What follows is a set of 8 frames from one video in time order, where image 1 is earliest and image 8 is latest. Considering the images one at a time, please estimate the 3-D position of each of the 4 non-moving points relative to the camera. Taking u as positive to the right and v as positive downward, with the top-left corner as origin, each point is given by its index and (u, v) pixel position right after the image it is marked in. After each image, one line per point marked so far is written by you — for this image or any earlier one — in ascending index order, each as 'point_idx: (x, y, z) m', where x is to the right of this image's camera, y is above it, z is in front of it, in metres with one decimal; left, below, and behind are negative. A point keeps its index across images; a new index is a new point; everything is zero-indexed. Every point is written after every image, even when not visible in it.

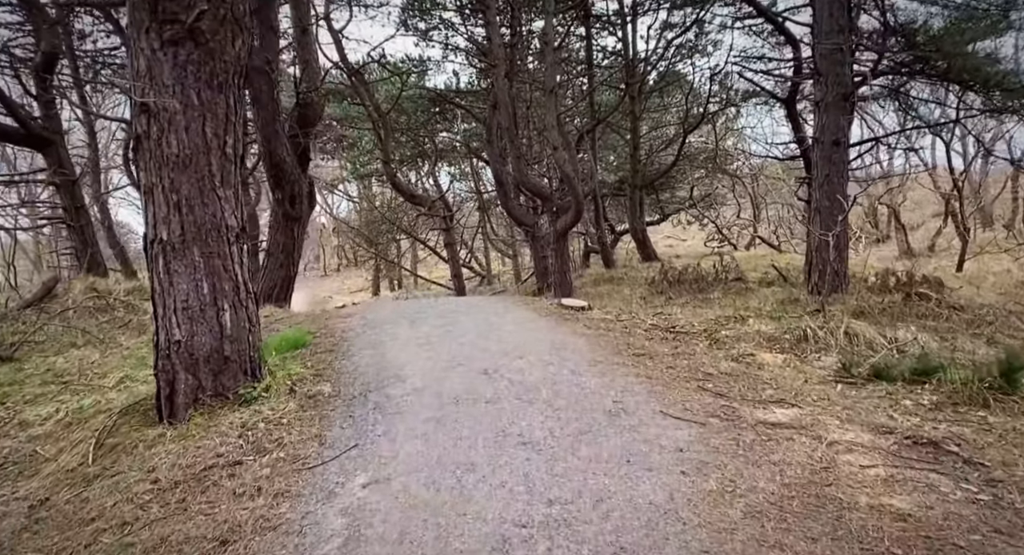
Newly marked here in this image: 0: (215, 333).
0: (-1.5, -0.3, +3.2) m
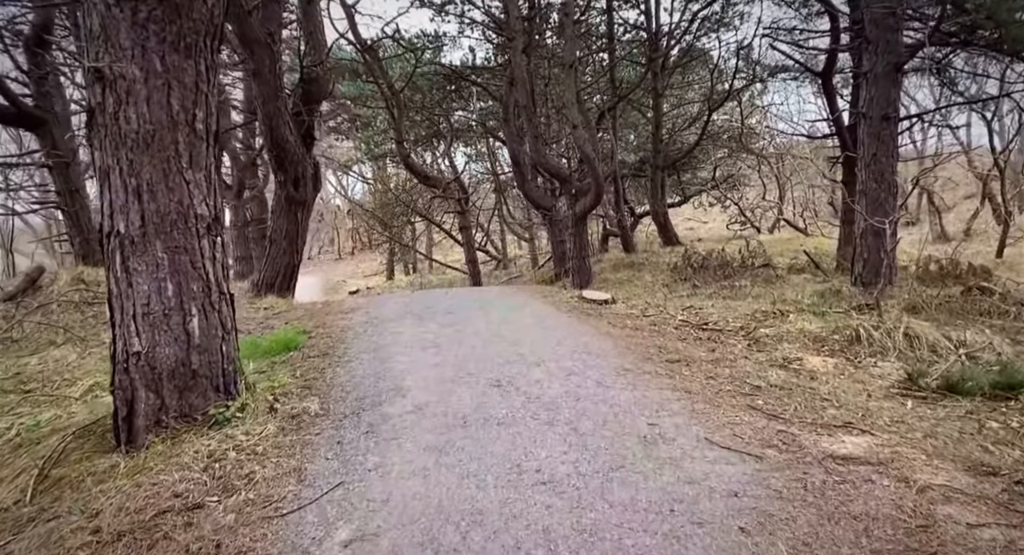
0: (-1.5, -0.3, +2.8) m
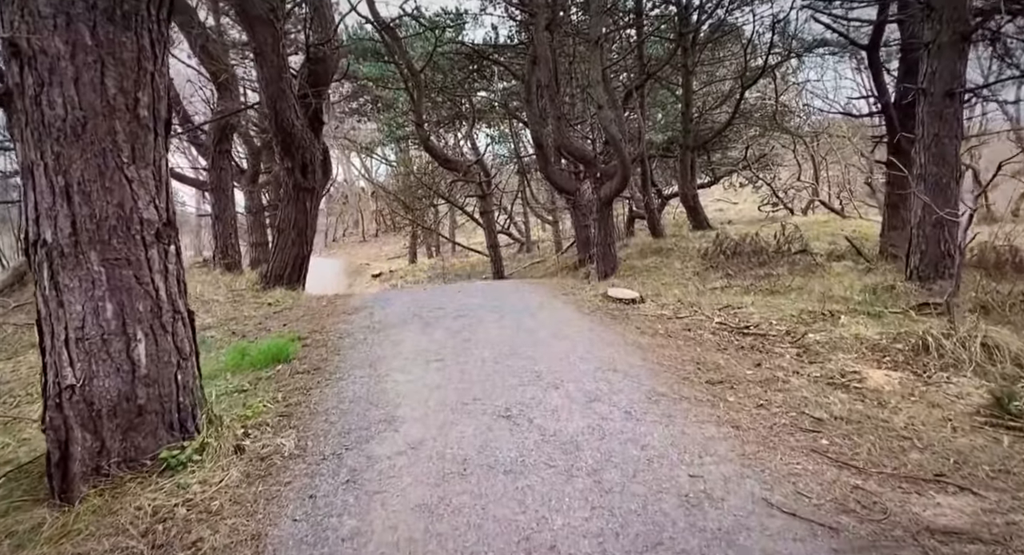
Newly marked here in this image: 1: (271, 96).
0: (-1.4, -0.4, +2.3) m
1: (-2.7, +2.1, +7.0) m
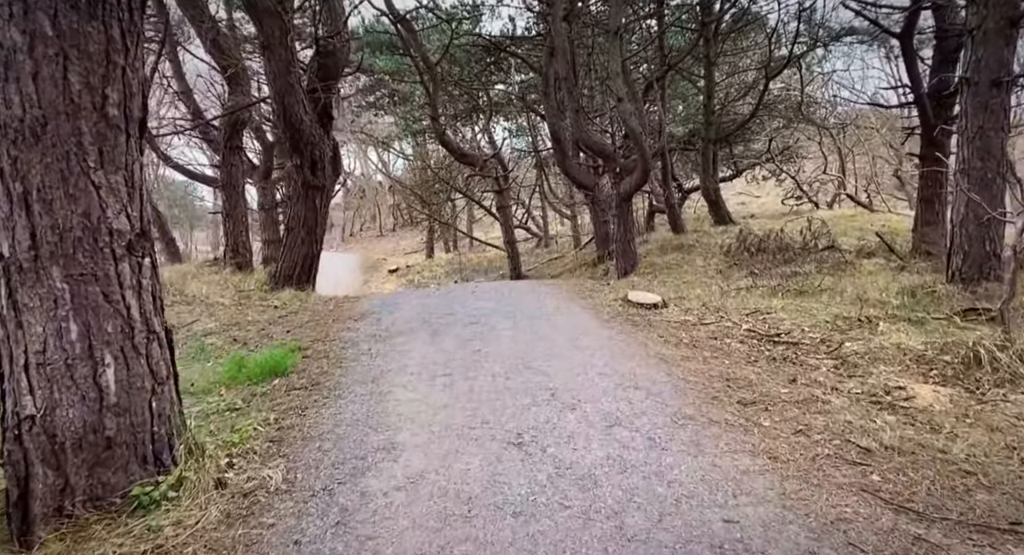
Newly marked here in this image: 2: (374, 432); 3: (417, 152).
0: (-1.4, -0.4, +2.1) m
1: (-2.6, +2.0, +6.8) m
2: (-0.6, -0.7, +2.7) m
3: (-2.5, +3.3, +16.2) m
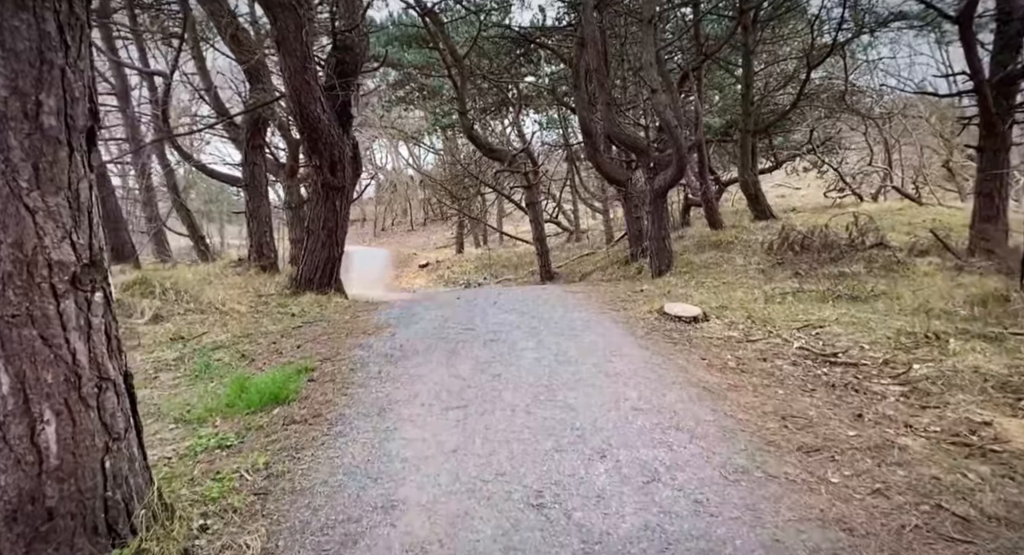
0: (-1.4, -0.5, +1.7) m
1: (-2.3, +2.0, +6.5) m
2: (-0.5, -0.8, +2.3) m
3: (-1.7, +3.3, +15.8) m
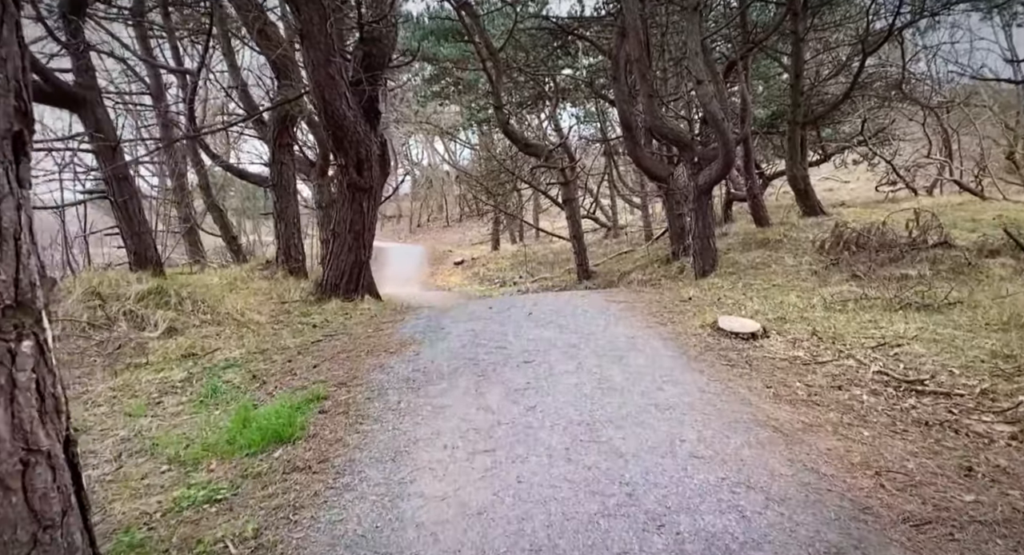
0: (-1.3, -0.6, +1.4) m
1: (-1.9, +1.9, +6.1) m
2: (-0.4, -0.9, +1.9) m
3: (-0.8, +3.4, +15.4) m
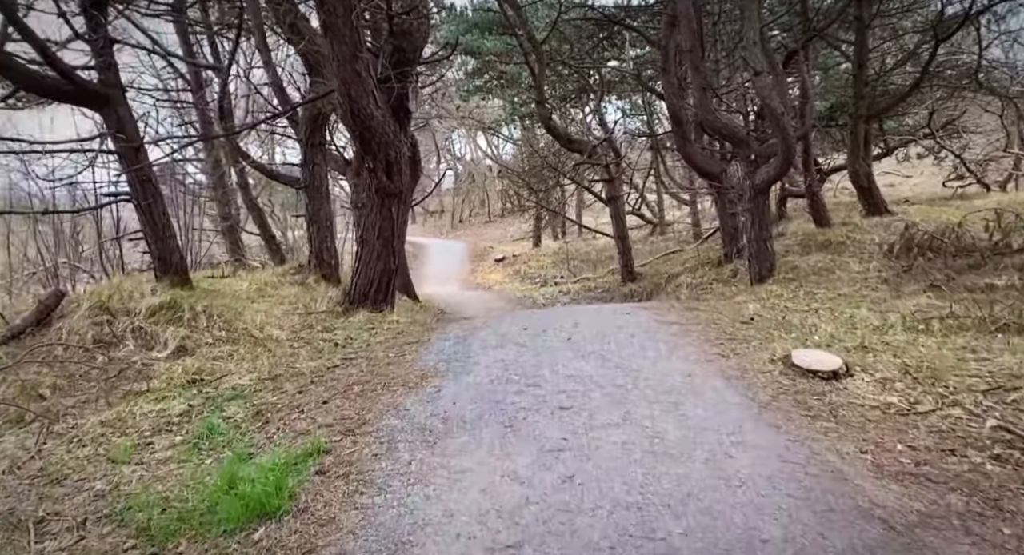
0: (-1.3, -0.8, +0.9) m
1: (-1.5, +1.8, +5.7) m
2: (-0.4, -1.1, +1.4) m
3: (+0.2, +3.3, +14.9) m
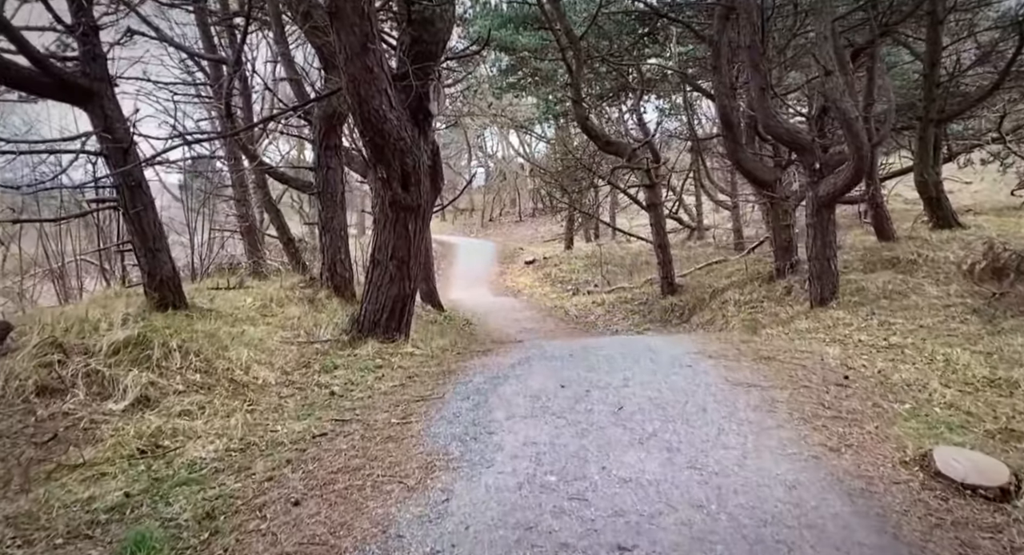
0: (-1.2, -1.1, 0.0) m
1: (-1.2, +1.6, +4.8) m
2: (-0.3, -1.3, +0.5) m
3: (+1.0, +3.1, +13.9) m
